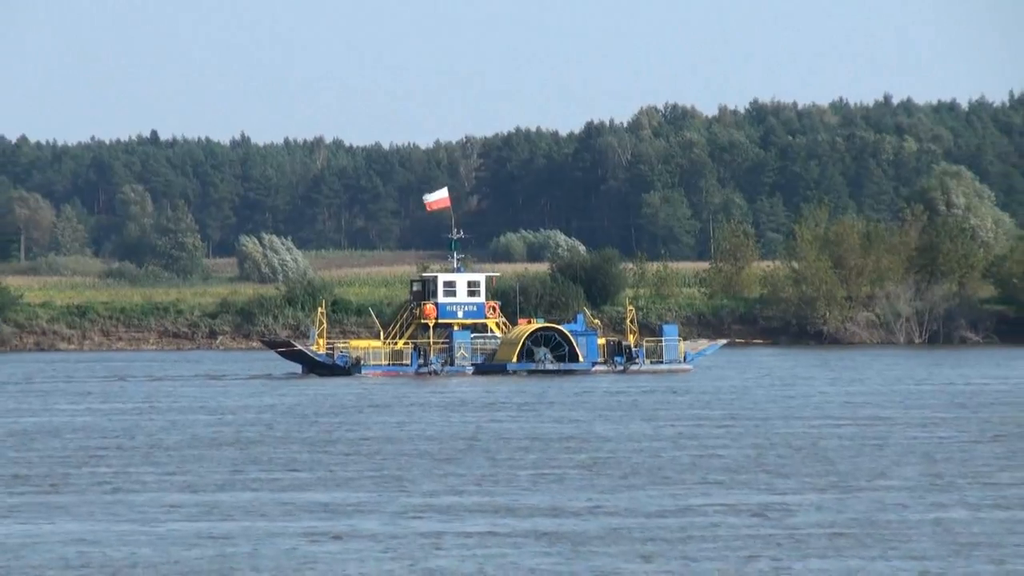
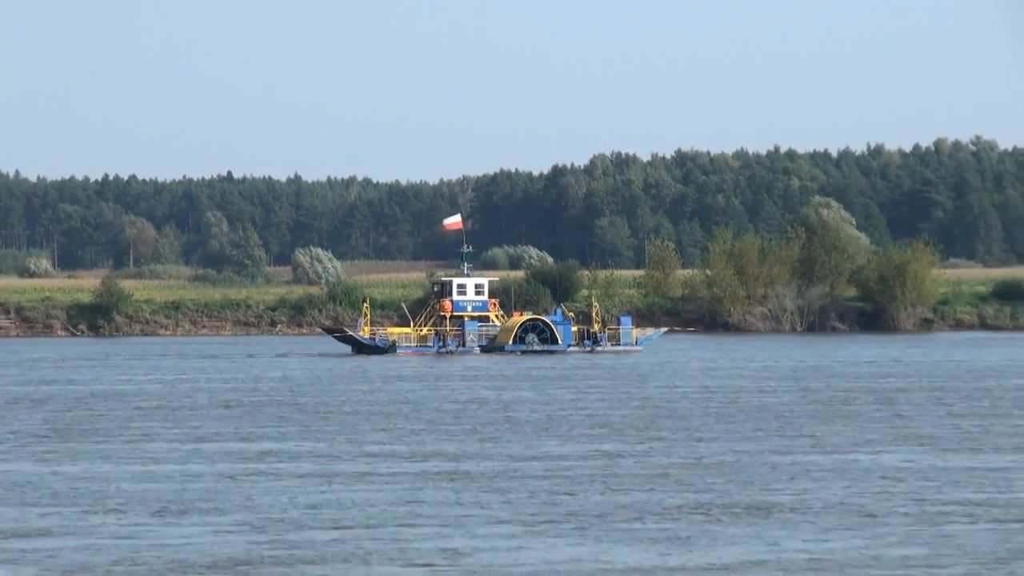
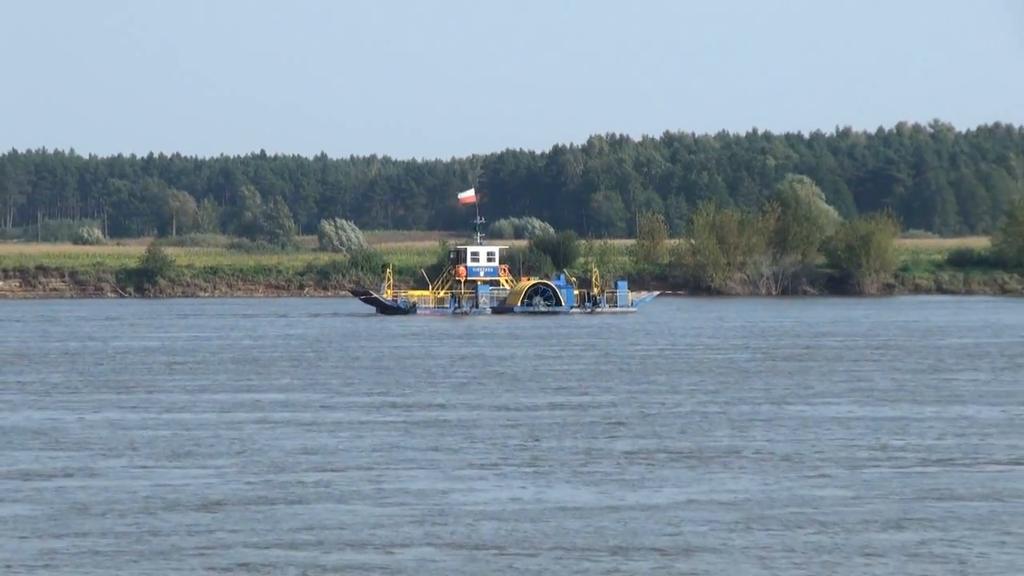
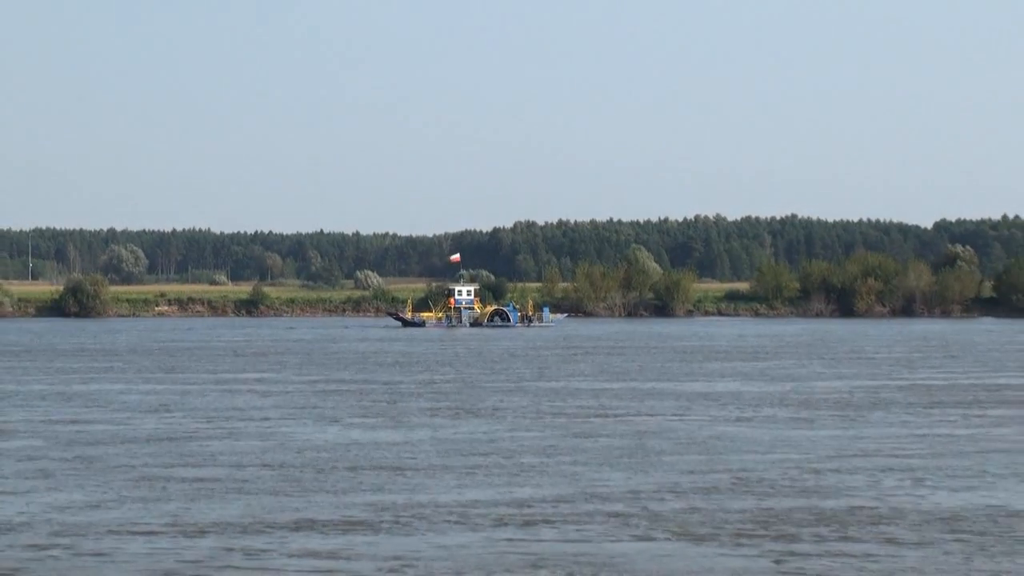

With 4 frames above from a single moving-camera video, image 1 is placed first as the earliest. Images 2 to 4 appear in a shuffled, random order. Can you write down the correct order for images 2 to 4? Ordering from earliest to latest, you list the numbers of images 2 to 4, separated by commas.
2, 3, 4
